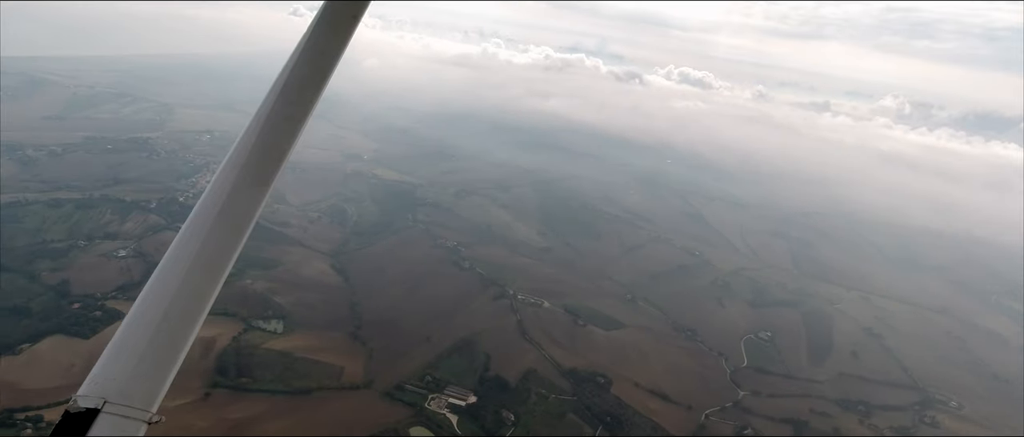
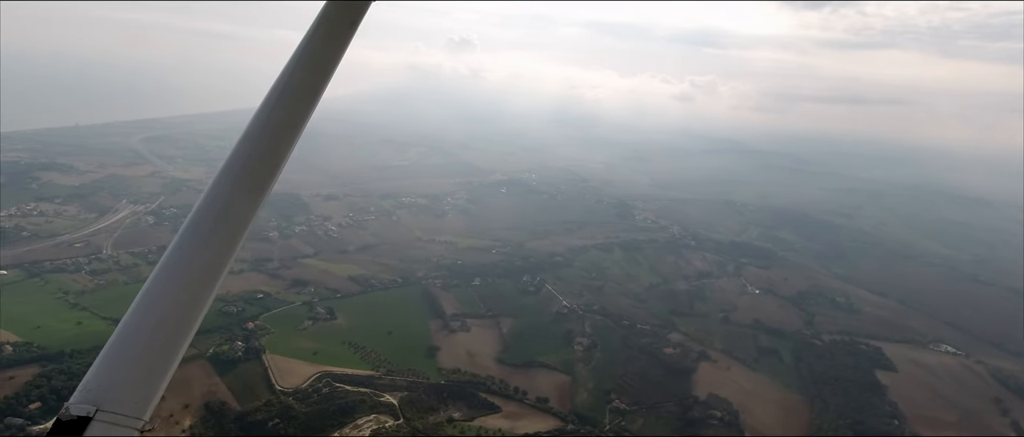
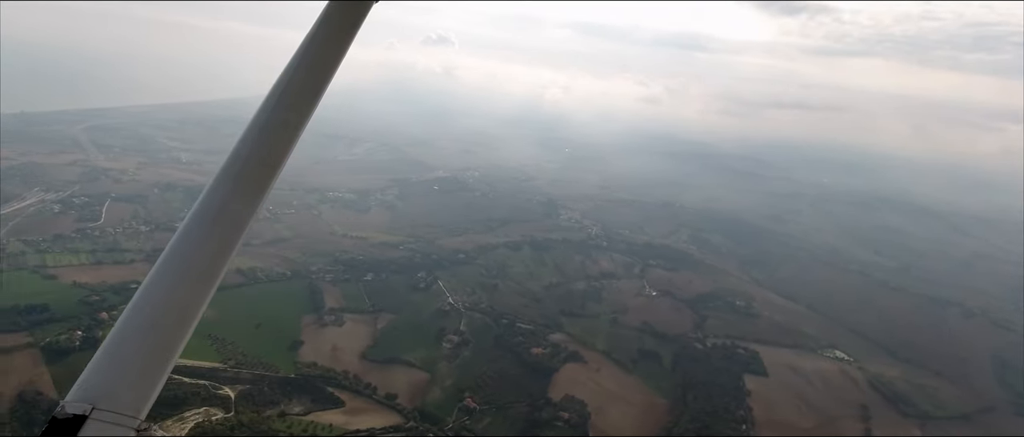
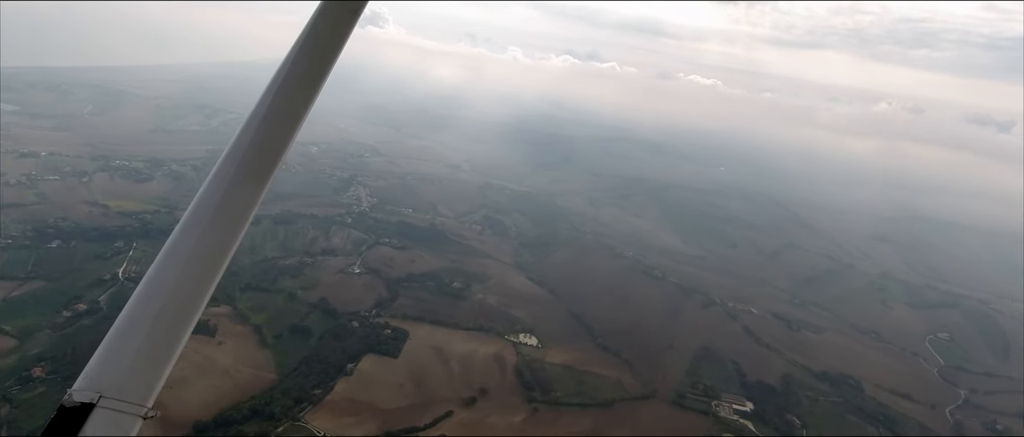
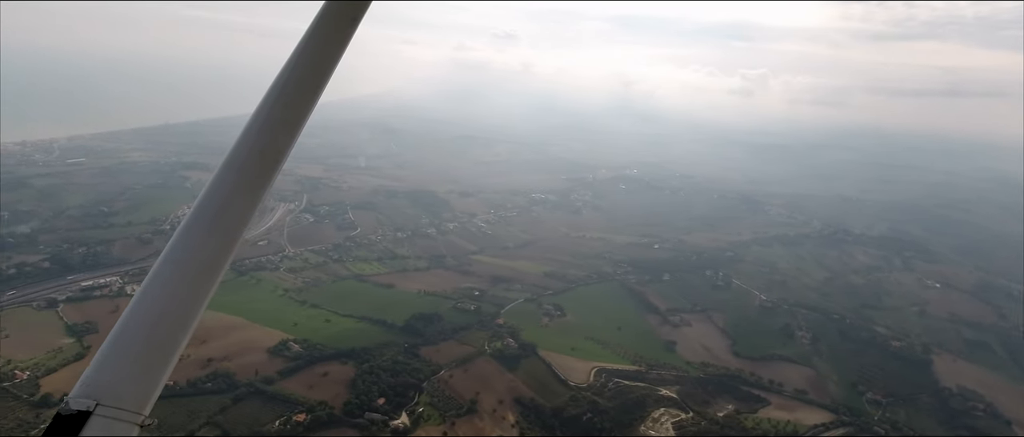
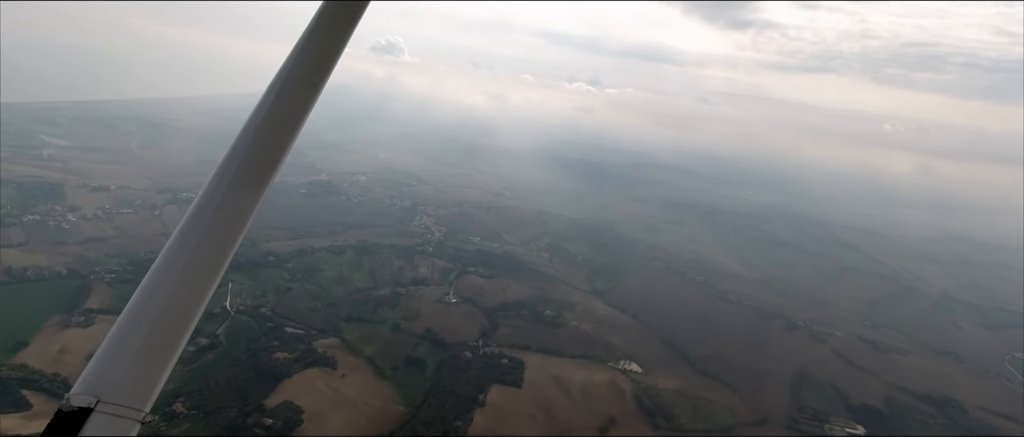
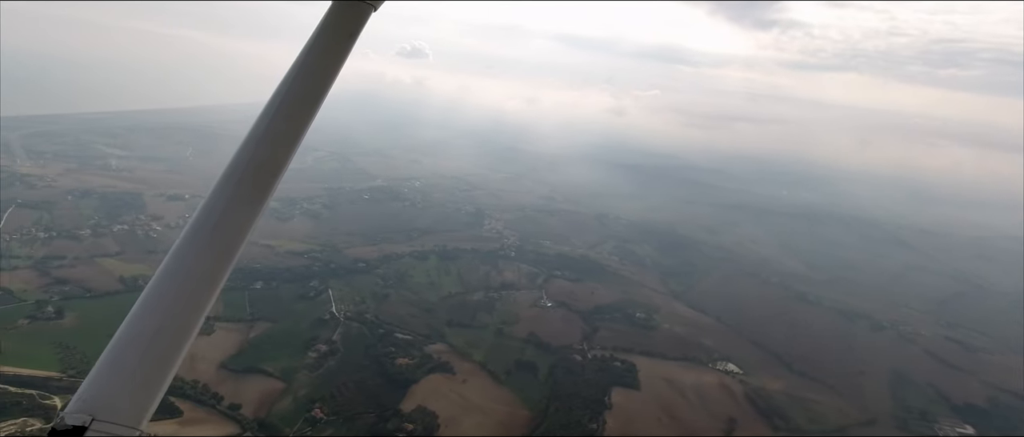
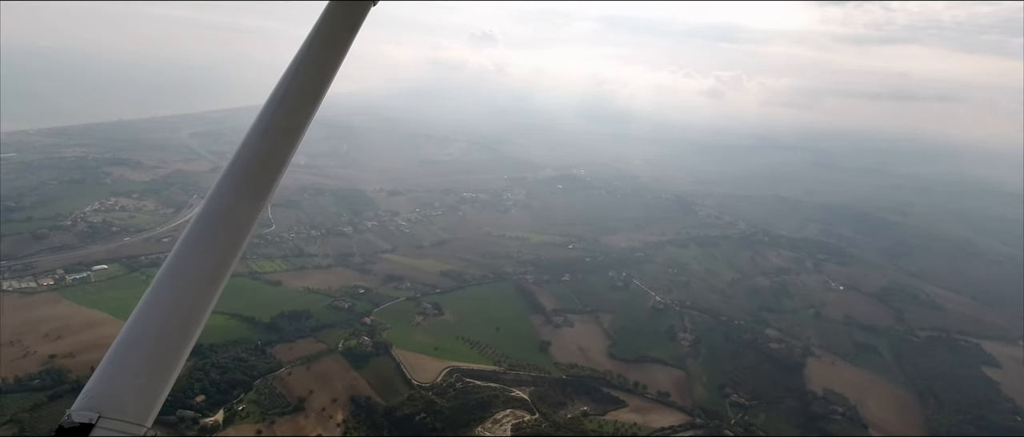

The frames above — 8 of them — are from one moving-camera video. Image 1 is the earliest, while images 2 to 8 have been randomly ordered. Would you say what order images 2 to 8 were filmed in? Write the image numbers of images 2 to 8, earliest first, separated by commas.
4, 6, 7, 3, 2, 8, 5
